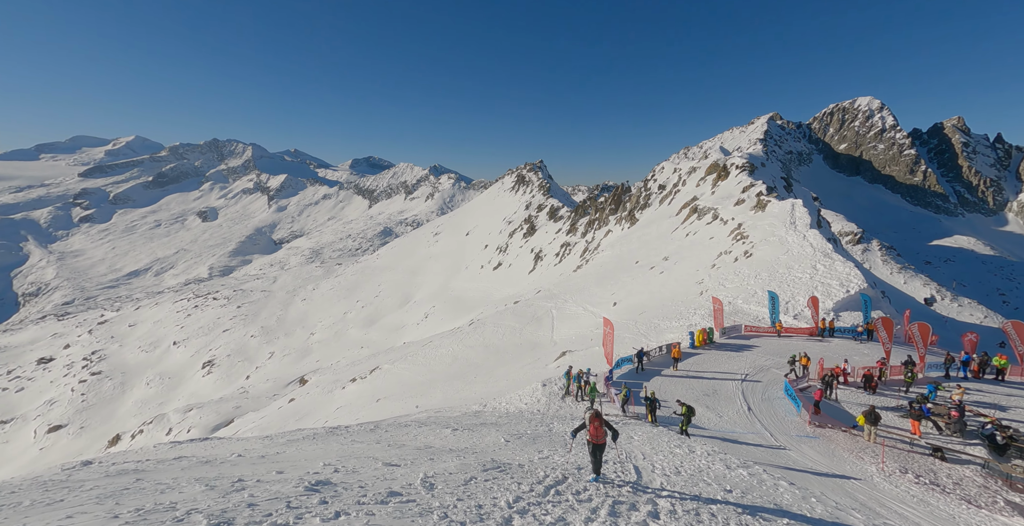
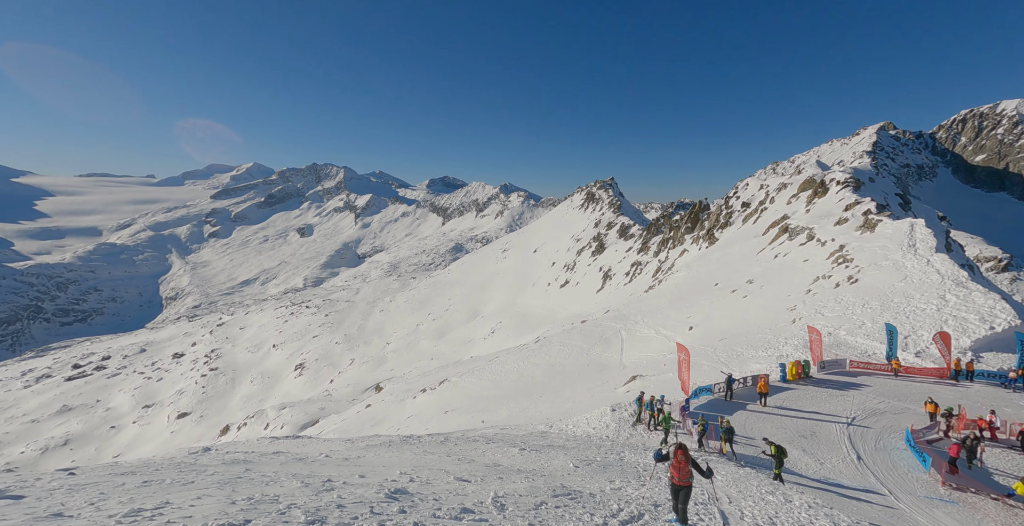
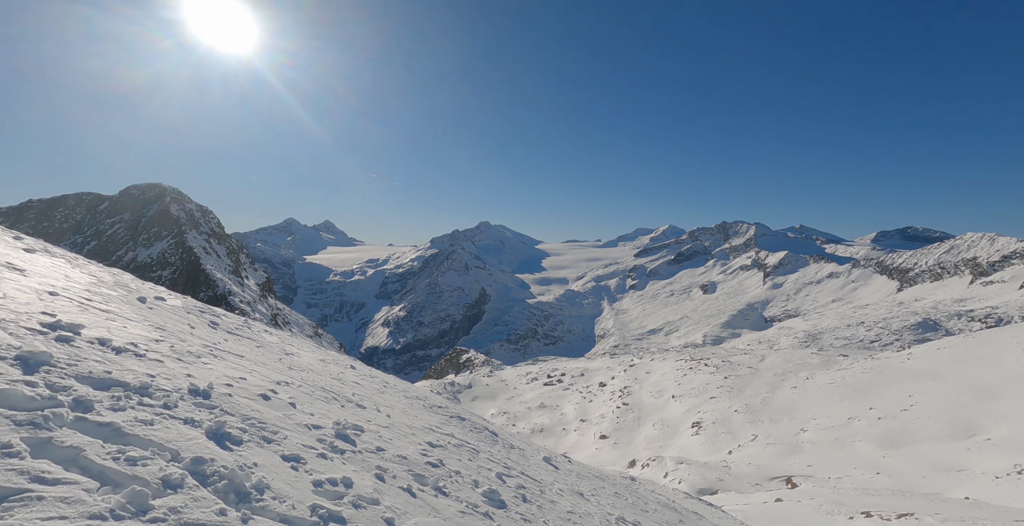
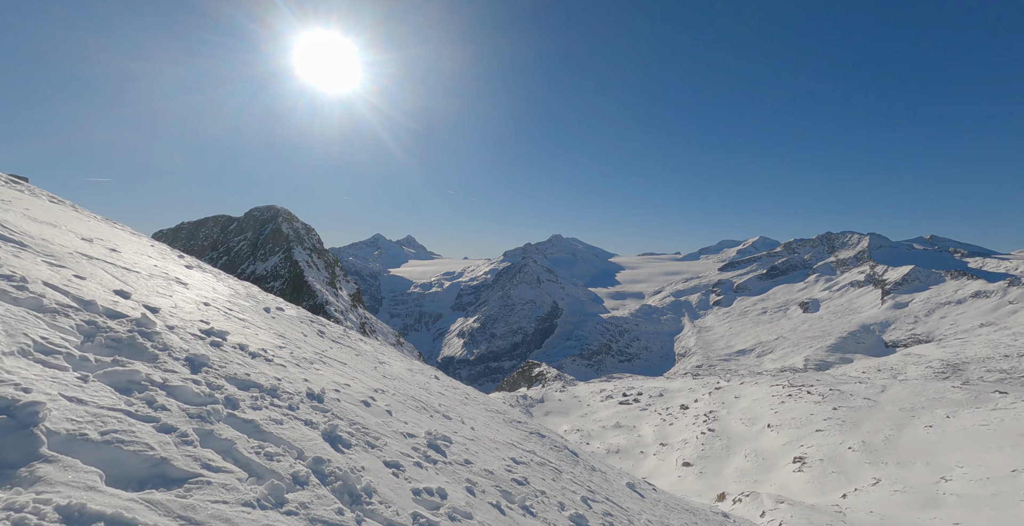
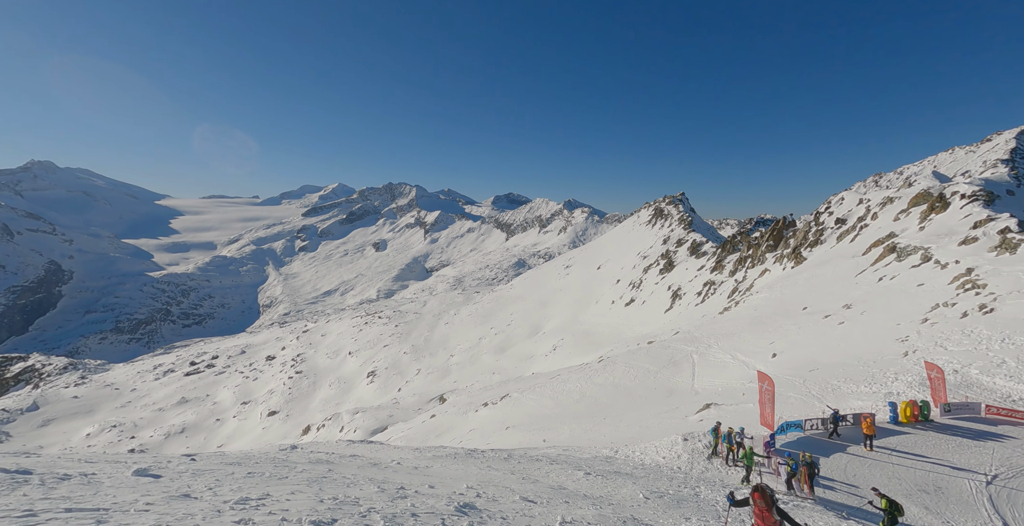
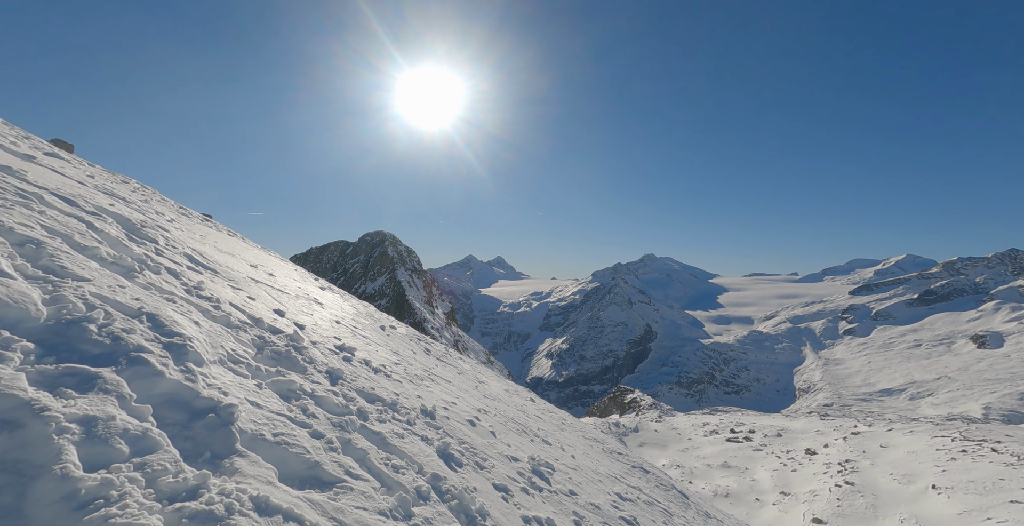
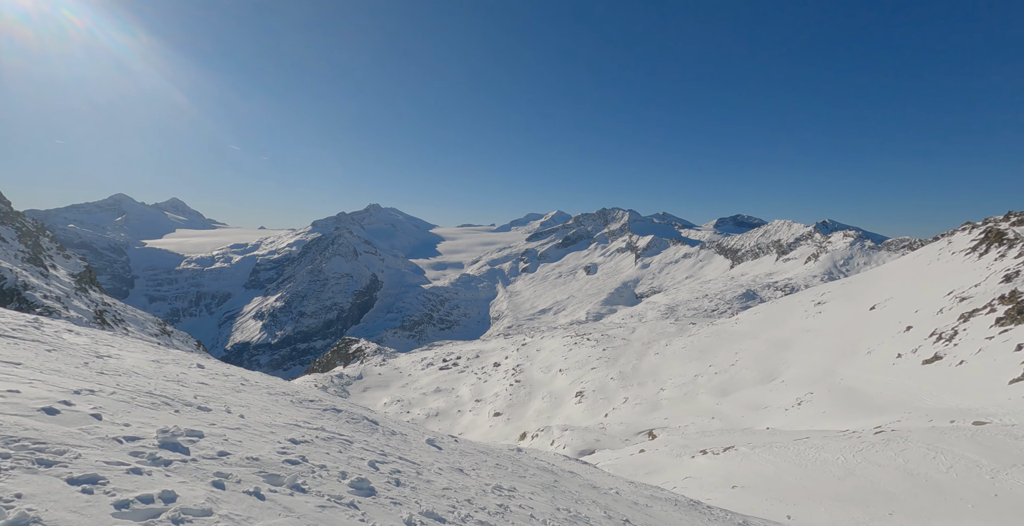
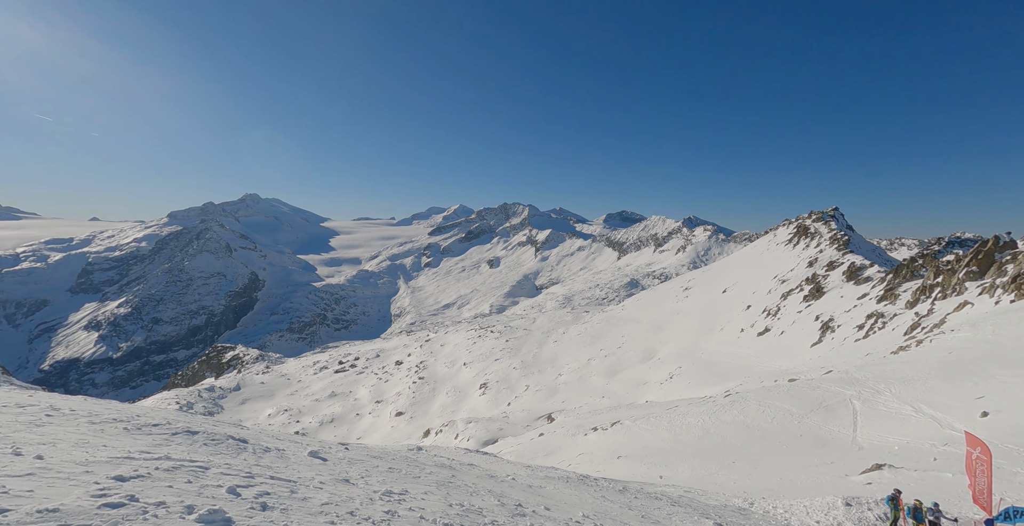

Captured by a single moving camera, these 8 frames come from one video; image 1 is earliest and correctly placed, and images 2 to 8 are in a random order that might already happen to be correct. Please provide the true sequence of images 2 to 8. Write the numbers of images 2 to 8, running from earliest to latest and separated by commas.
2, 5, 8, 7, 3, 4, 6
